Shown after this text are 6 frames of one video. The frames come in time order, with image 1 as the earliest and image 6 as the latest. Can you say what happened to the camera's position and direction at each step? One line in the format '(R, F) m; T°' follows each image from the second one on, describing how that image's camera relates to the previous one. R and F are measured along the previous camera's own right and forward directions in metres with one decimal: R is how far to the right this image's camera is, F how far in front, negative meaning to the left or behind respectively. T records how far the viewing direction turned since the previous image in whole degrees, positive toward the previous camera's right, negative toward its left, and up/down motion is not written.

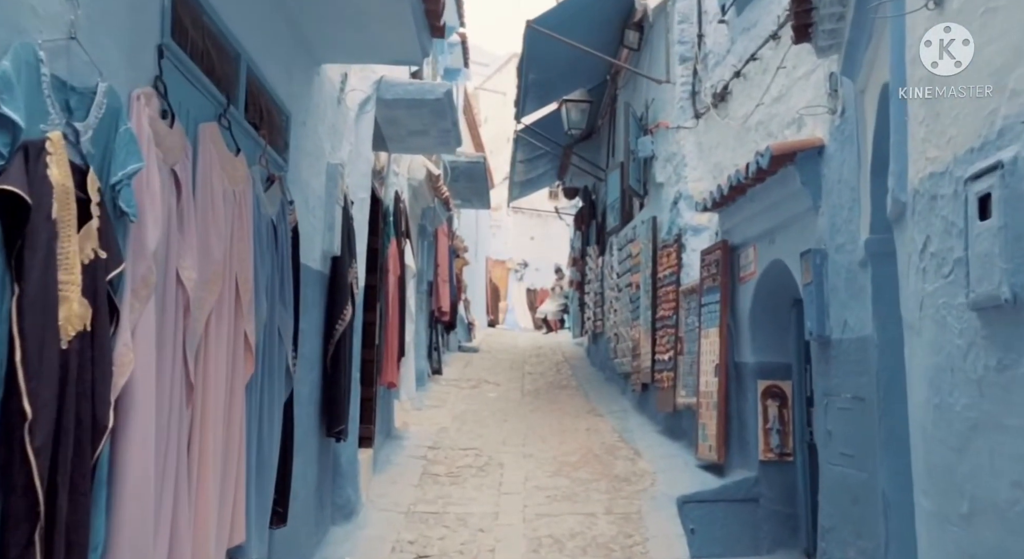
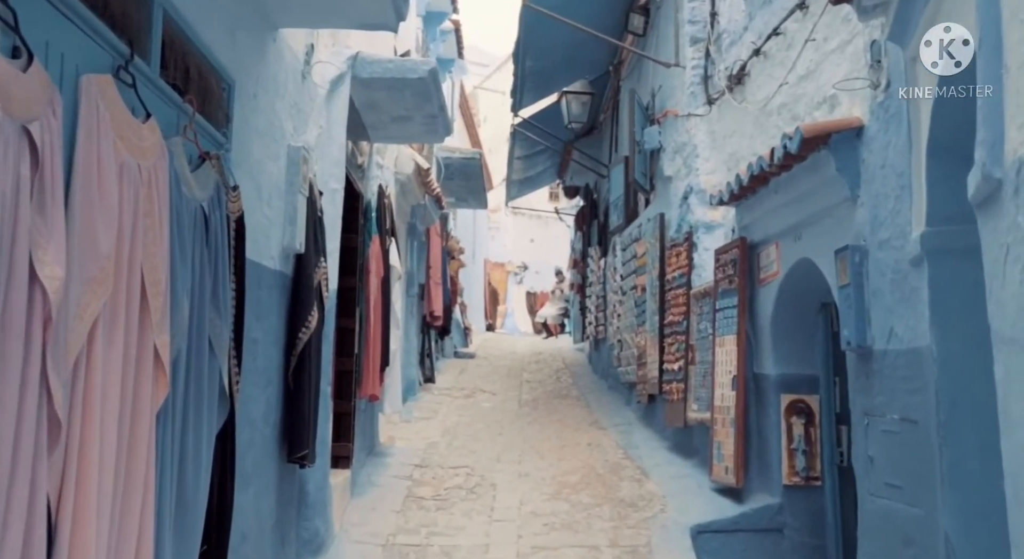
(+0.1, +0.8) m; 0°
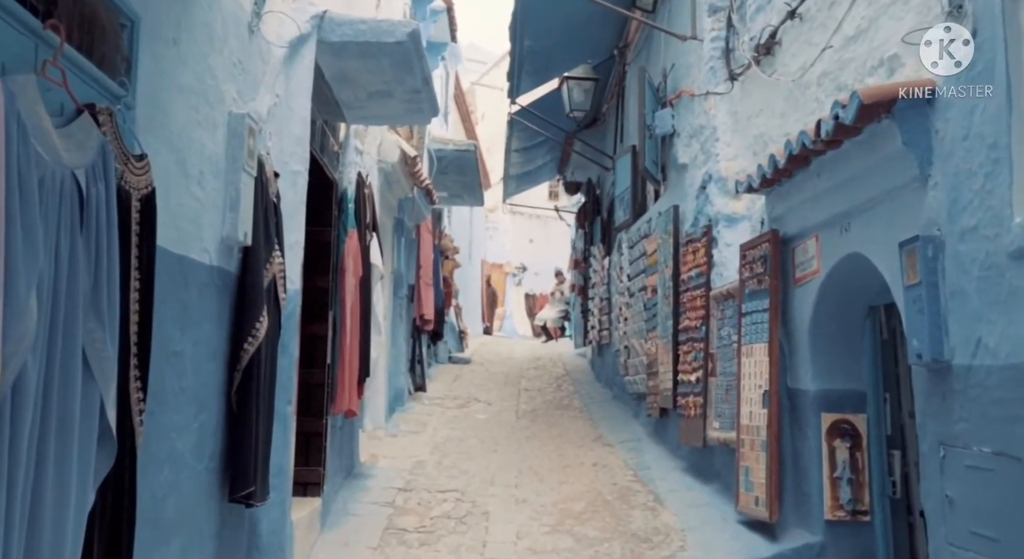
(0.0, +0.9) m; 0°
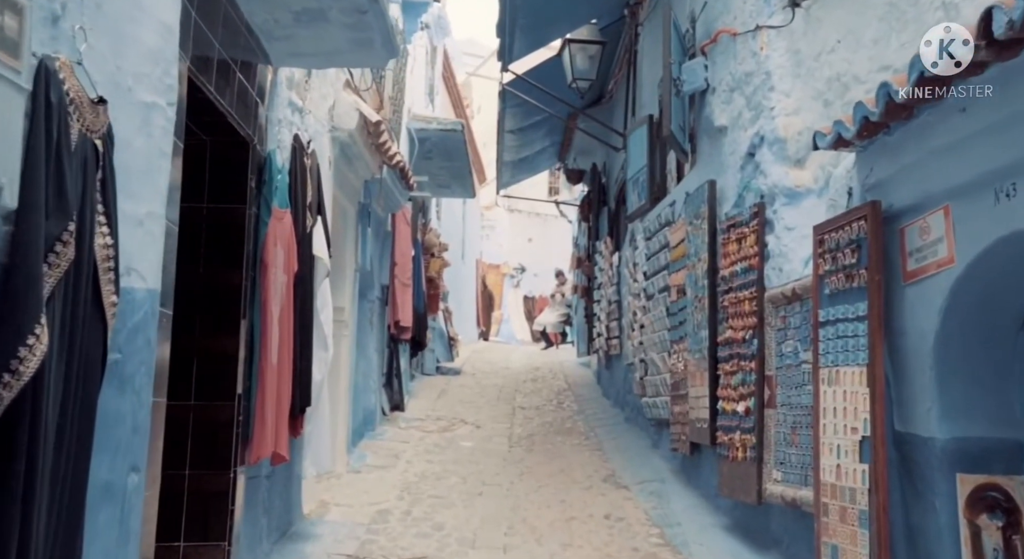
(+0.1, +1.8) m; 0°
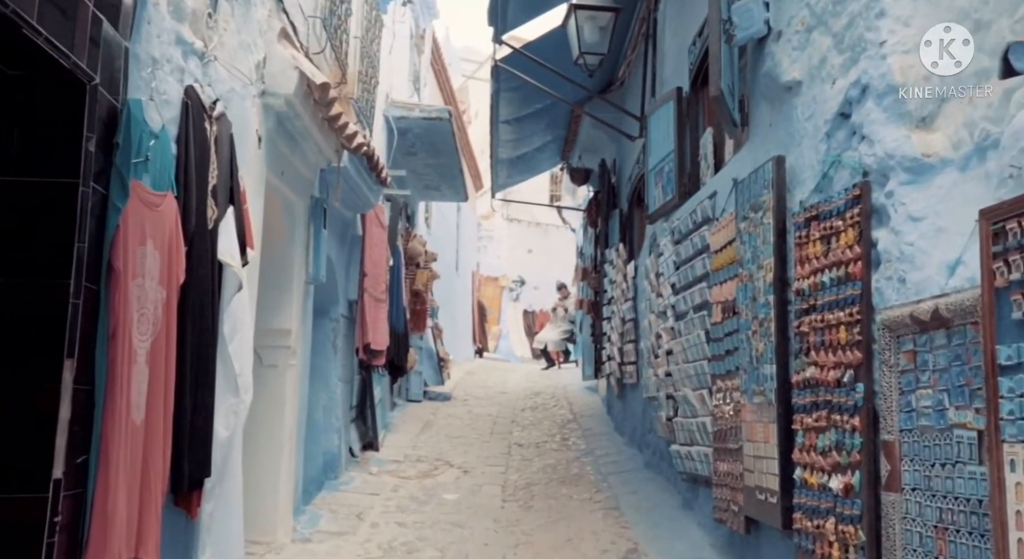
(+0.1, +1.7) m; 0°
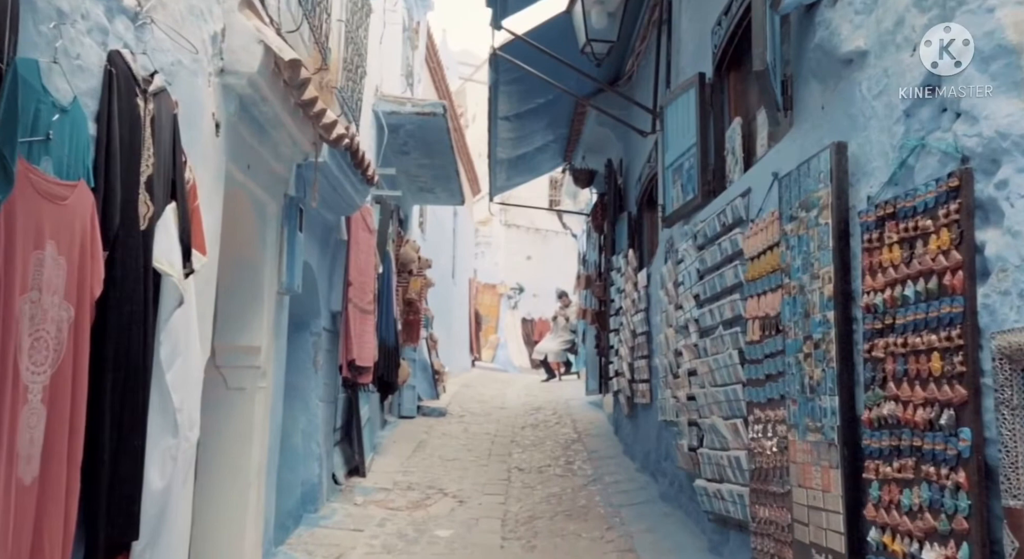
(0.0, +0.8) m; 0°
